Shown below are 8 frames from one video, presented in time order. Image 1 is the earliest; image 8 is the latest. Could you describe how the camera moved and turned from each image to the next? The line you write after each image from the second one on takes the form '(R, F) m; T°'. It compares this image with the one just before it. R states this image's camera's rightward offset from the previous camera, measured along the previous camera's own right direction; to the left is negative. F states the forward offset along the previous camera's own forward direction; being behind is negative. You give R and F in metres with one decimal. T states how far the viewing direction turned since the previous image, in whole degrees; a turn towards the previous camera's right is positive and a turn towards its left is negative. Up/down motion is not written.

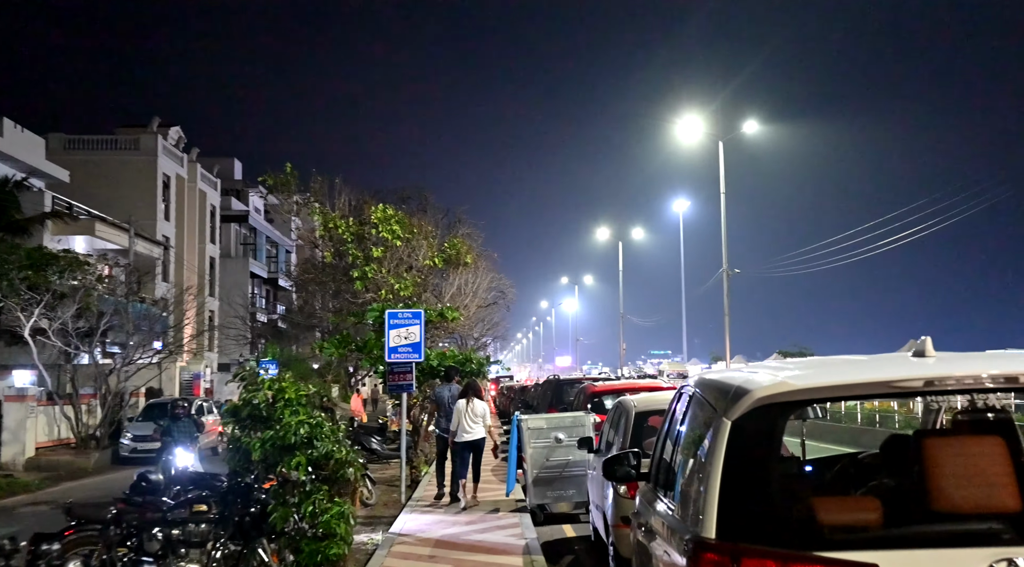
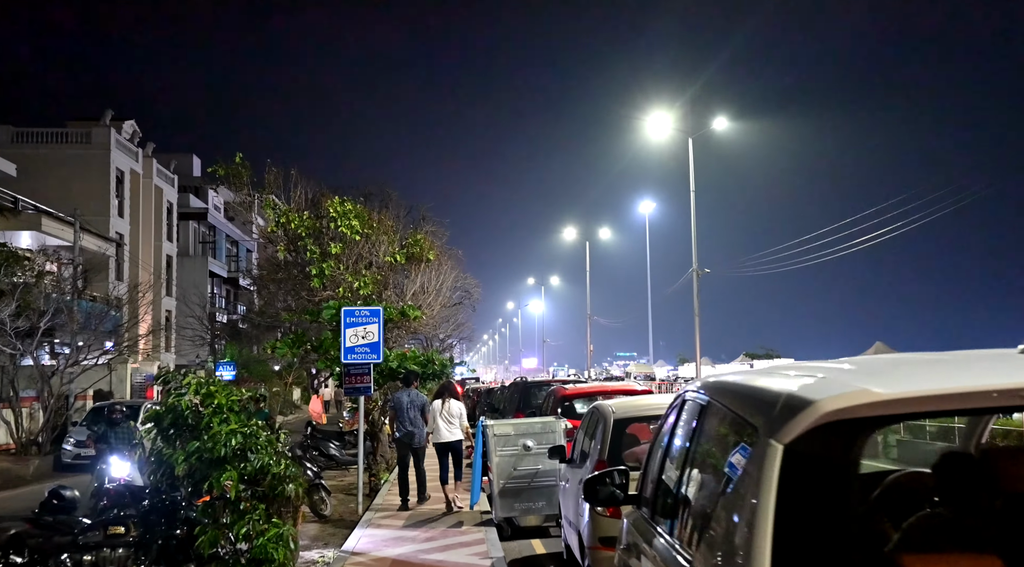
(0.0, +1.0) m; +2°
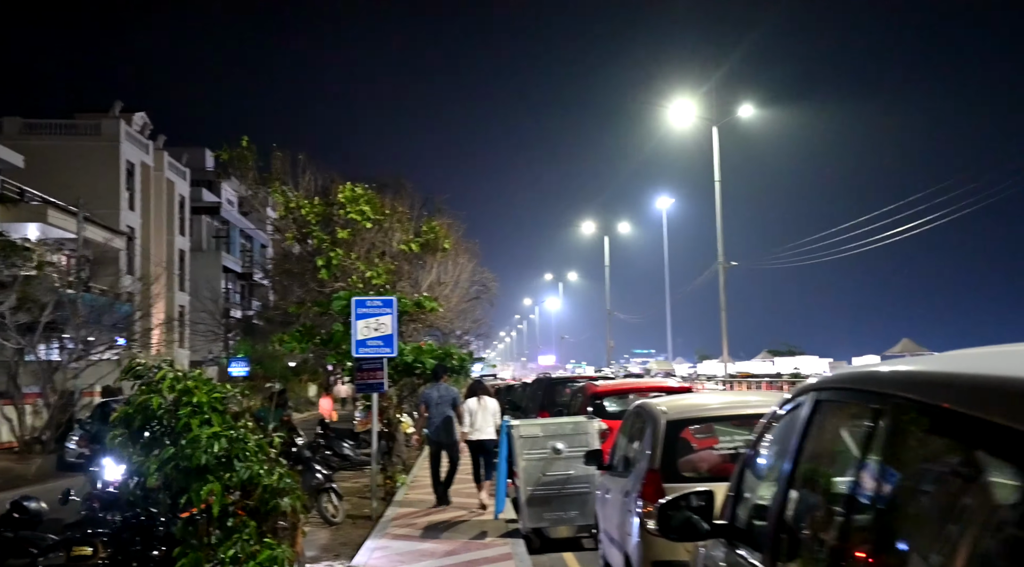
(-0.1, +1.1) m; -1°
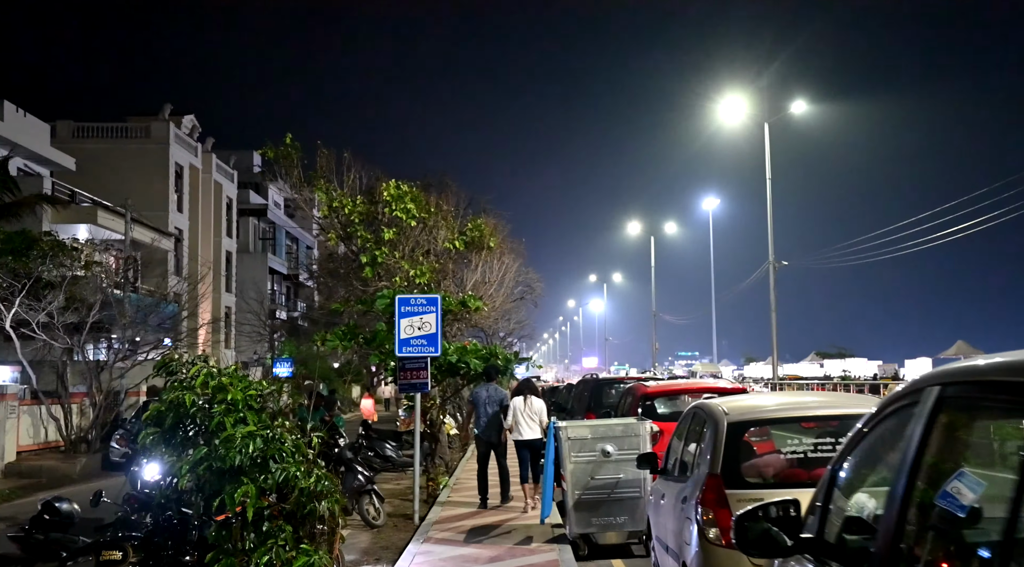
(0.0, +0.3) m; -2°
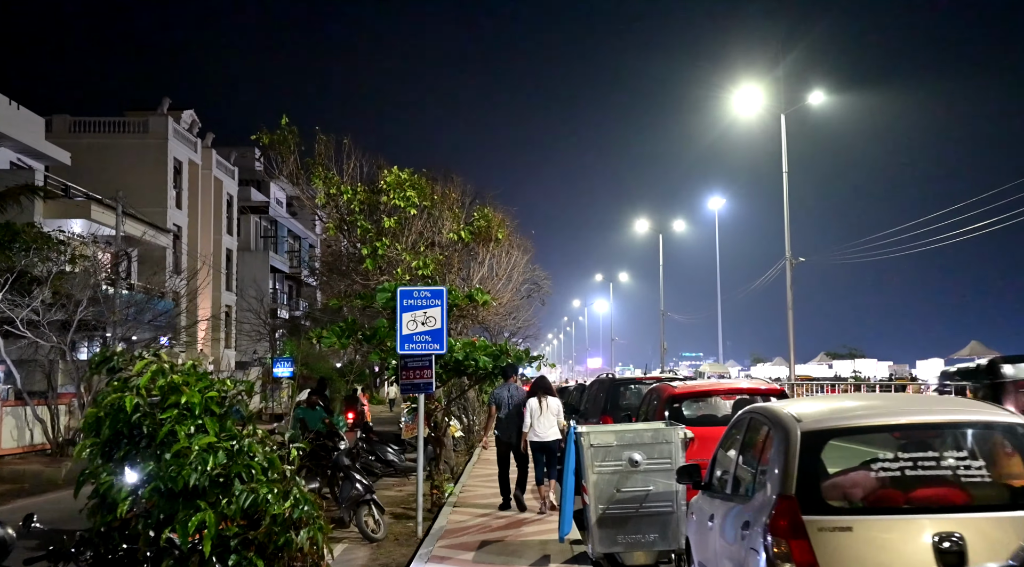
(-0.1, +1.1) m; 0°
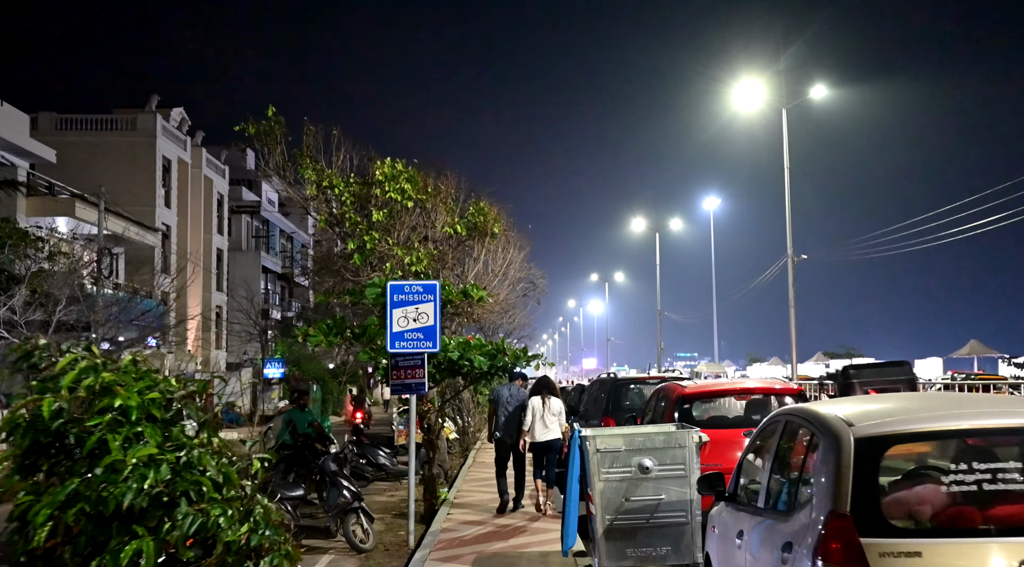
(0.0, +0.7) m; 0°
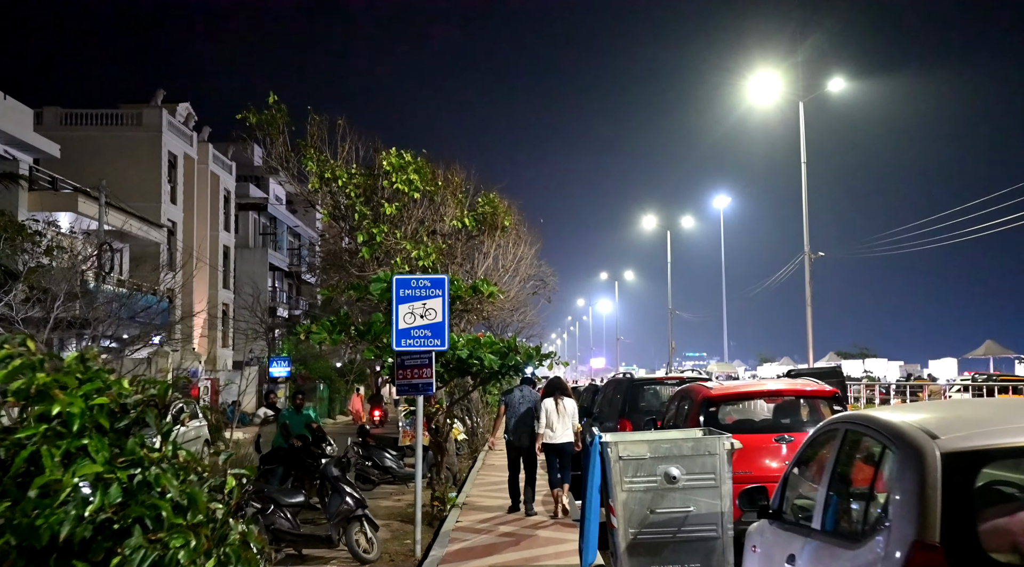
(0.0, +0.6) m; 0°
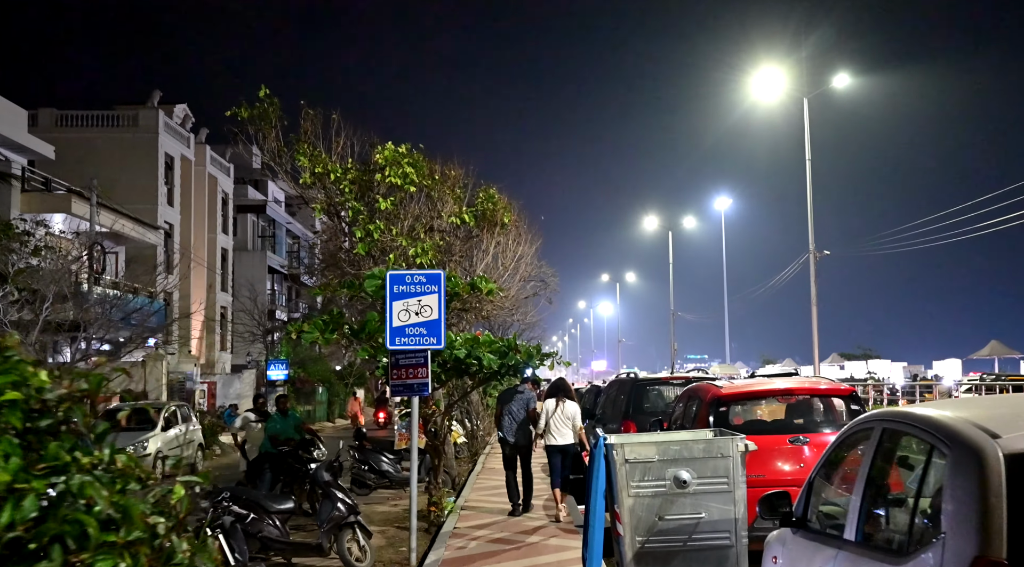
(0.0, +0.5) m; 0°
